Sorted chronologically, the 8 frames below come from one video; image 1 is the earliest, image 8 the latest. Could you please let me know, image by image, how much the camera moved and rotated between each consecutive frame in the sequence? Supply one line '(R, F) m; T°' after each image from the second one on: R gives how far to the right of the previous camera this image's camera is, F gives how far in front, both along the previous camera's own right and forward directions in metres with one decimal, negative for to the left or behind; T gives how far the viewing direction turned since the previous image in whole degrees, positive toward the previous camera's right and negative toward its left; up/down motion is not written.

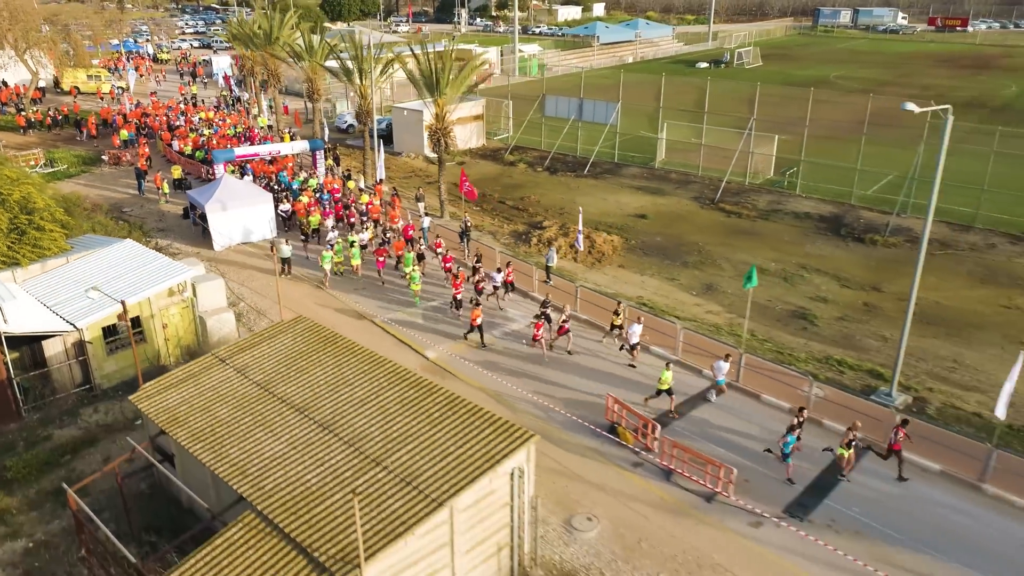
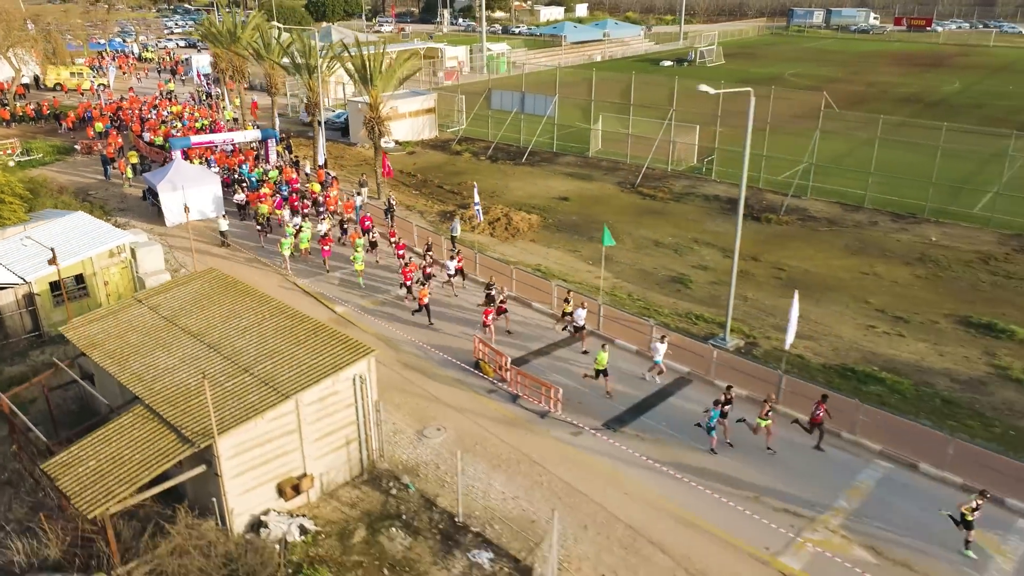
(+2.8, -2.7) m; 0°
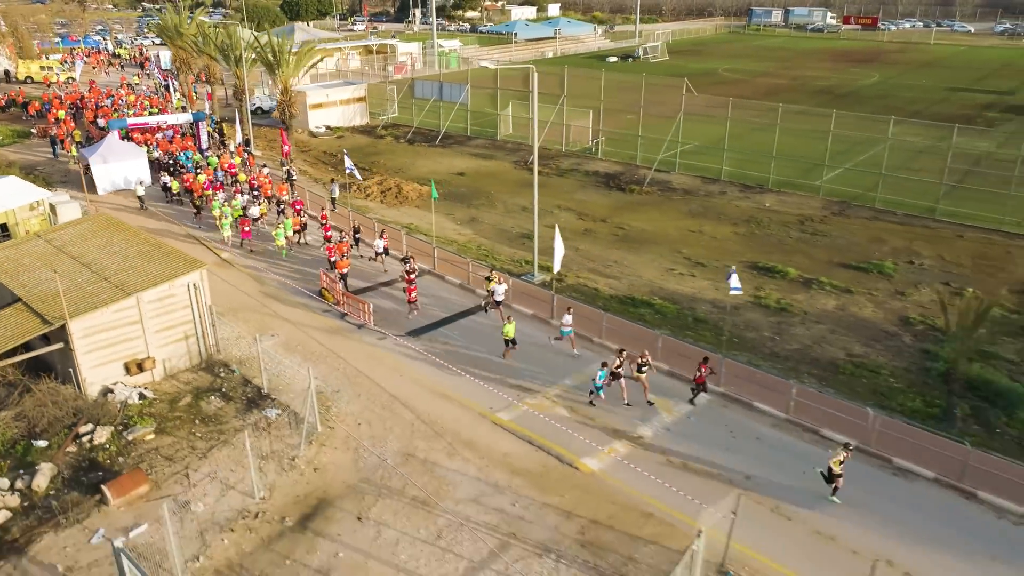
(+4.7, -4.1) m; 0°
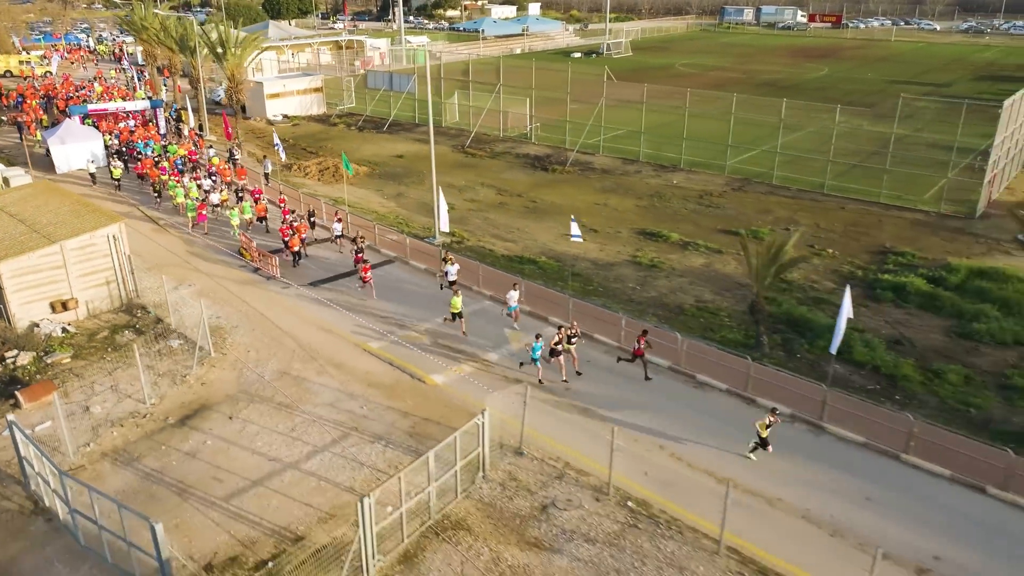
(+3.2, -2.6) m; 0°
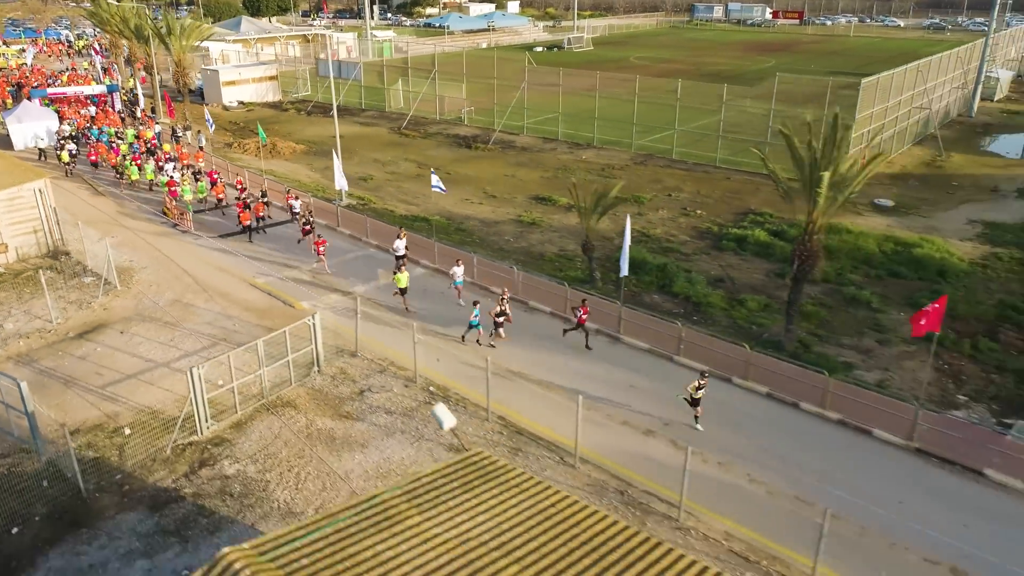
(+3.8, -3.0) m; 0°
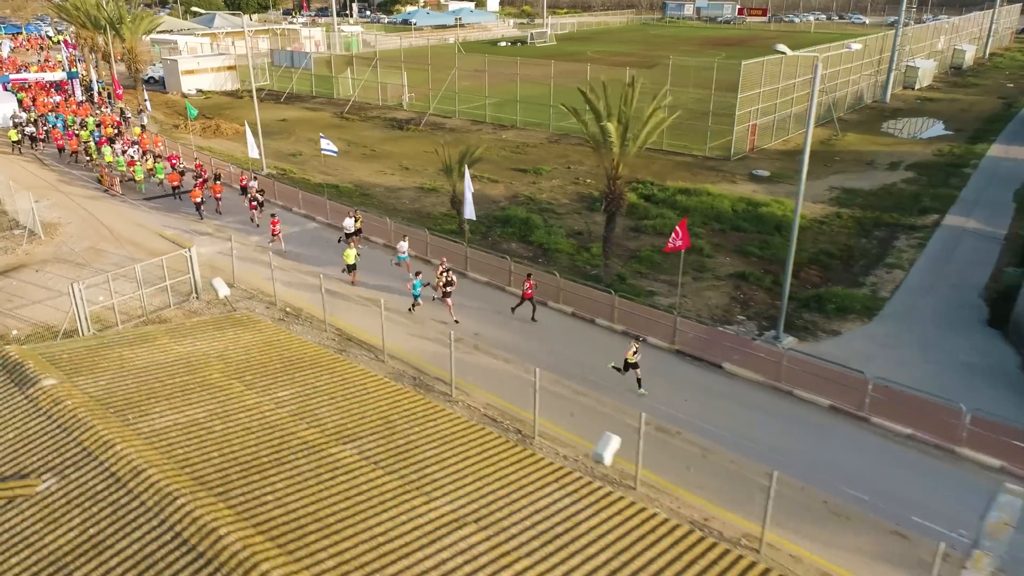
(+3.9, -3.0) m; 0°
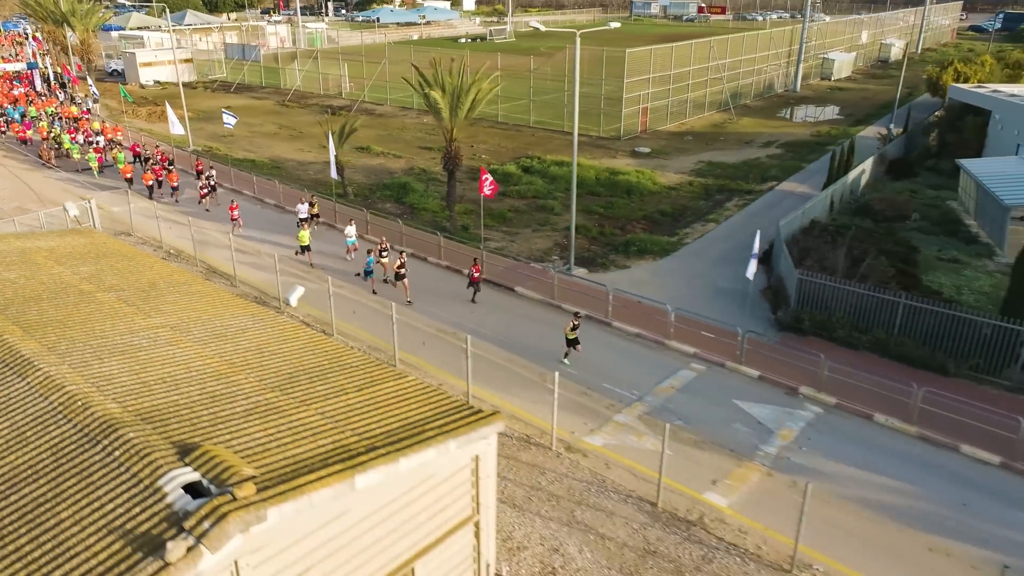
(+4.5, -3.6) m; 0°
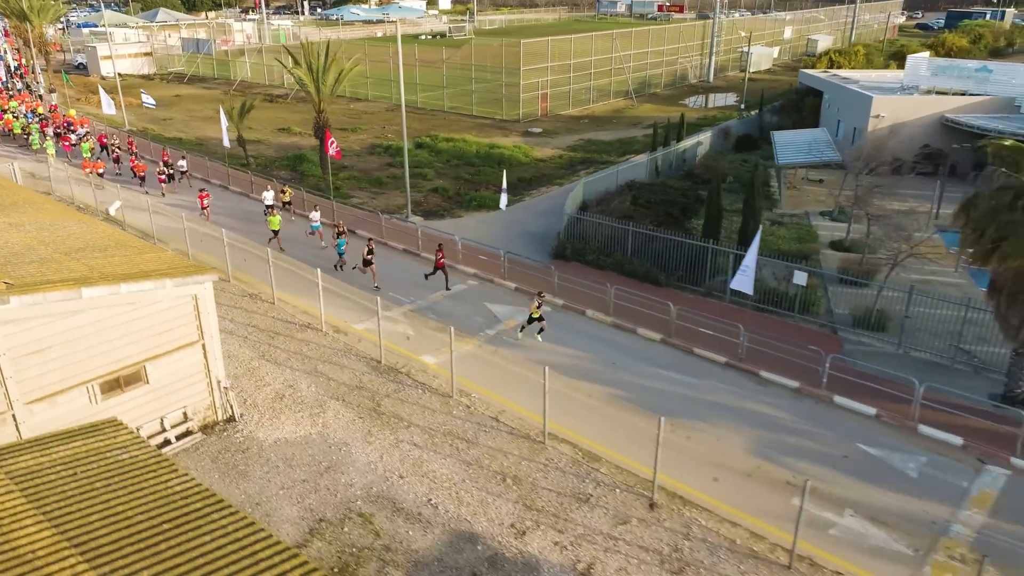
(+5.1, -4.3) m; 0°
